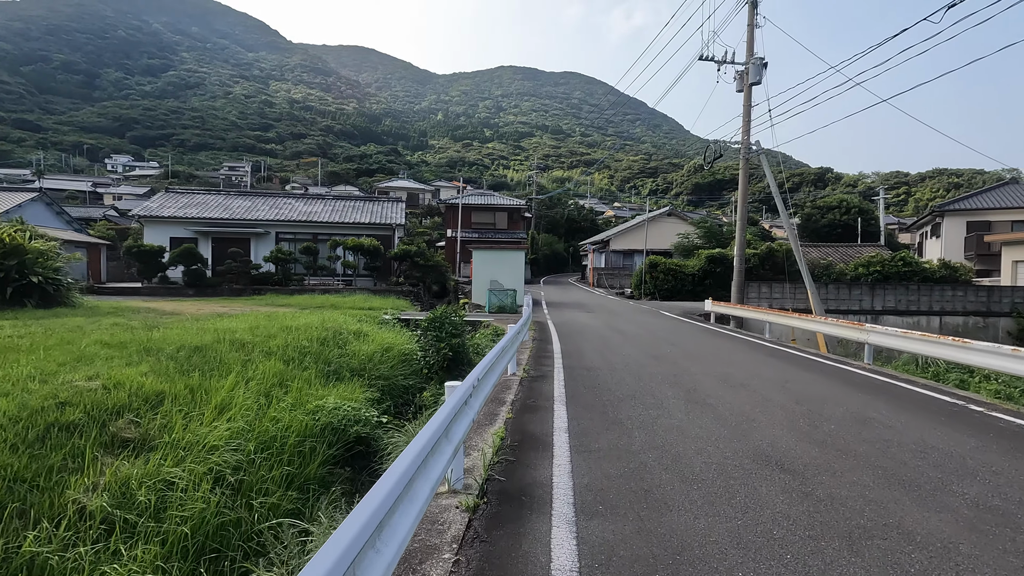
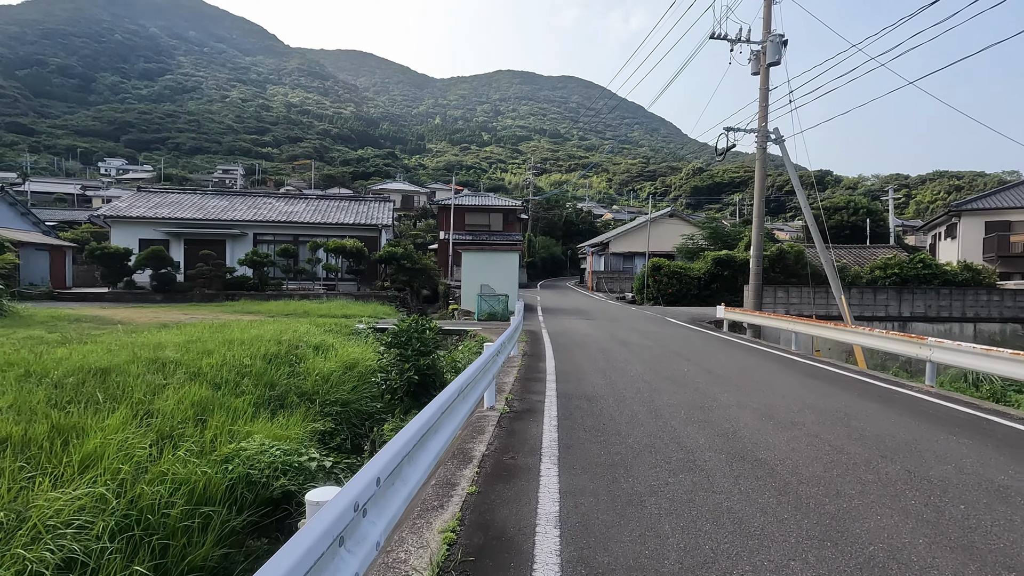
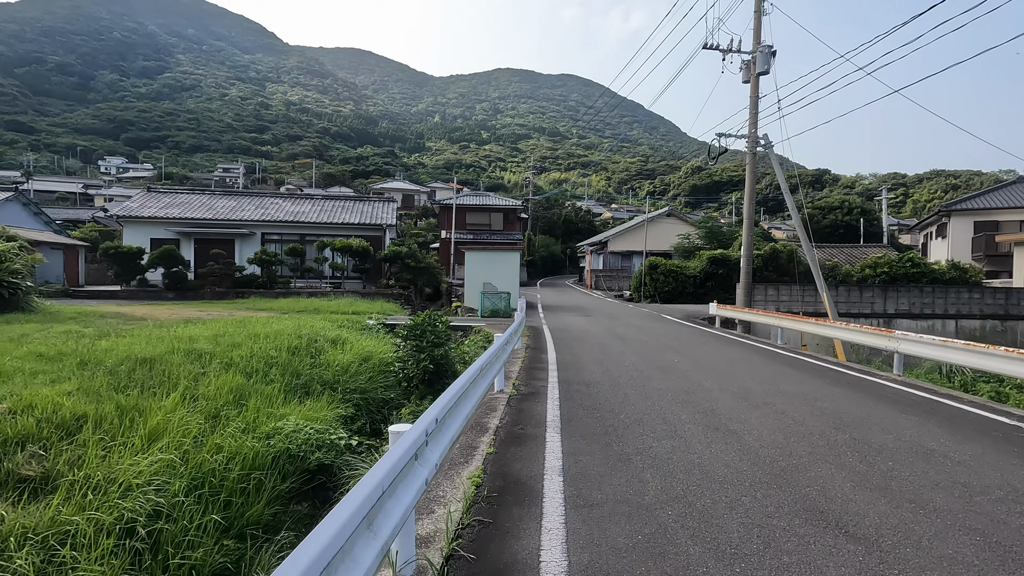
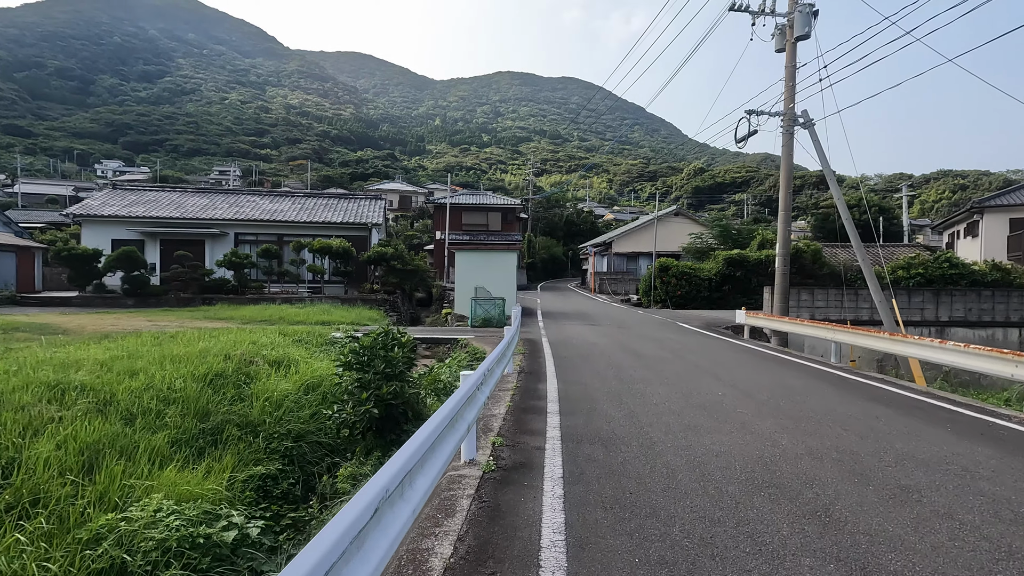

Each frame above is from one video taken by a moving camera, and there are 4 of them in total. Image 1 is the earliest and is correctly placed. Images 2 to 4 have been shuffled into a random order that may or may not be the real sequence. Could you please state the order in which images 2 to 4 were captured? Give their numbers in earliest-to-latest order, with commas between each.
3, 2, 4
